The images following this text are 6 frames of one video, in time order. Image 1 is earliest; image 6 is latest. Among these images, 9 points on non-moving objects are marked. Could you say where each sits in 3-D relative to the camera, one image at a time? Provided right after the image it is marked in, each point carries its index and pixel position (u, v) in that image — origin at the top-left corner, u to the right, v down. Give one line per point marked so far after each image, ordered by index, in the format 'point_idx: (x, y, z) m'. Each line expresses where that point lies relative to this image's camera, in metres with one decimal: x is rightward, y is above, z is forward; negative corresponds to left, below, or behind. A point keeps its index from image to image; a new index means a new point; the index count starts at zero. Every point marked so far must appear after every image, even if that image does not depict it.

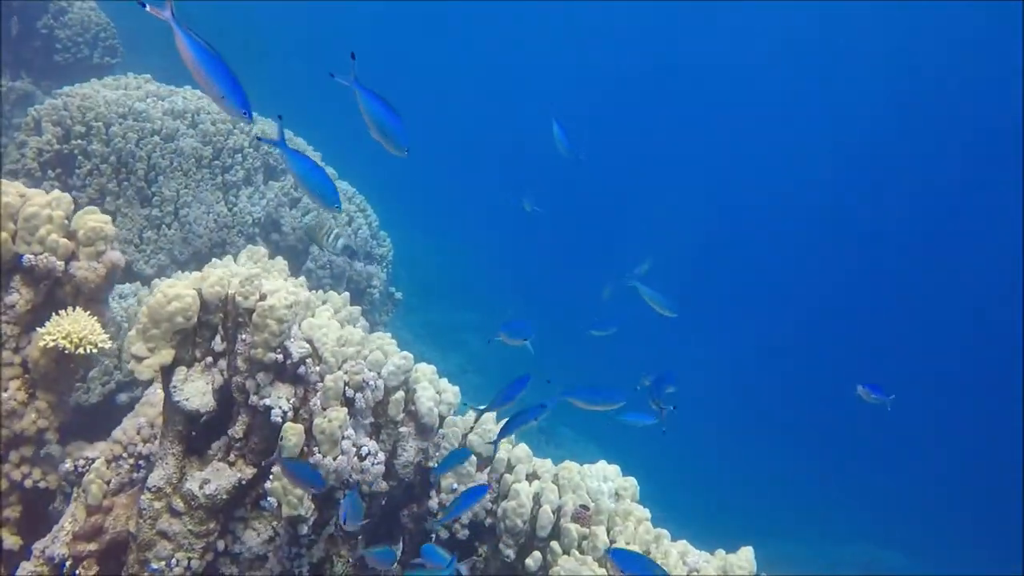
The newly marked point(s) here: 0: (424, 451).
0: (-0.6, -1.0, +4.9) m
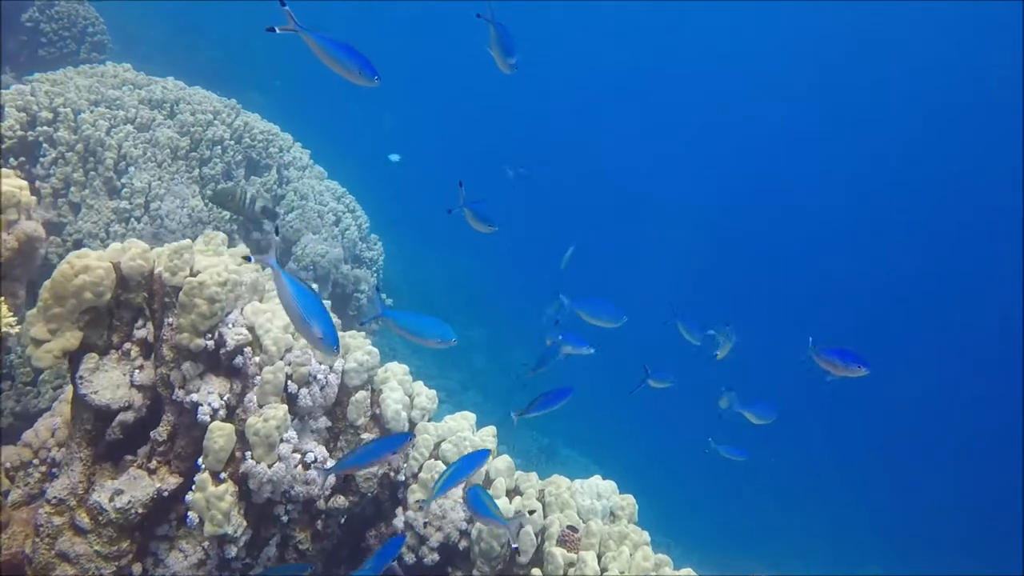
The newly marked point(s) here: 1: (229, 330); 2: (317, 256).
0: (-0.7, -0.9, +4.2) m
1: (-1.3, -0.2, +3.4) m
2: (-2.4, +0.4, +9.2) m
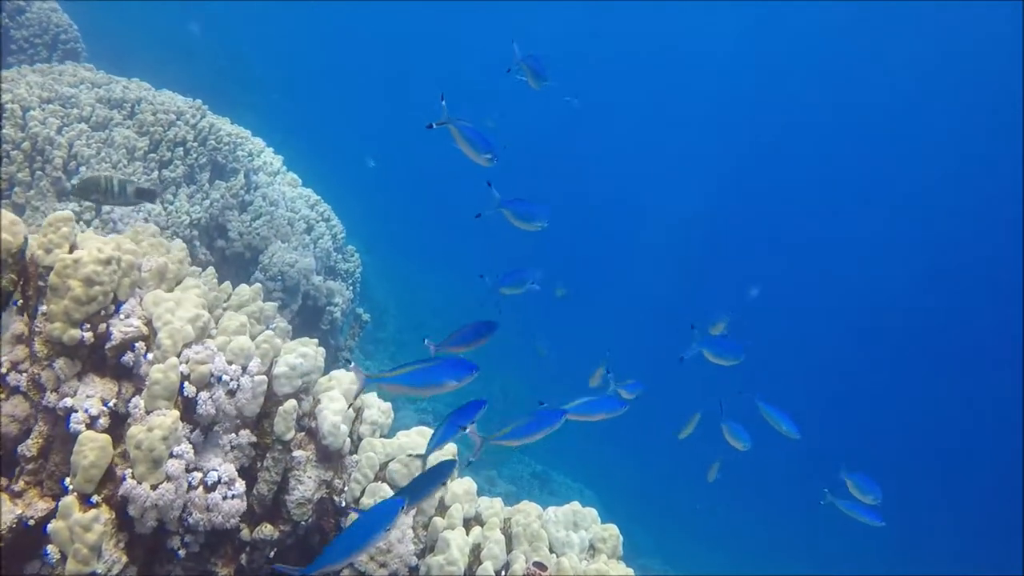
0: (-0.9, -0.9, +3.6) m
1: (-1.4, -0.1, +2.8) m
2: (-2.6, +0.3, +8.6) m
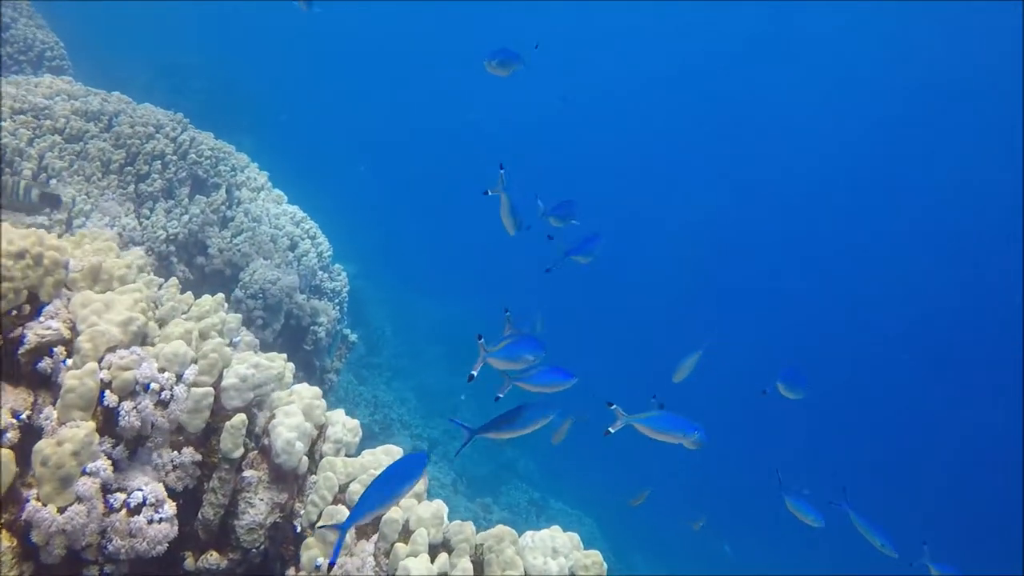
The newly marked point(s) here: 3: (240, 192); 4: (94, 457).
0: (-1.0, -0.9, +3.2) m
1: (-1.6, -0.1, +2.5) m
2: (-2.7, +0.1, +8.3) m
3: (-3.3, +1.2, +9.2) m
4: (-1.3, -0.5, +2.4) m
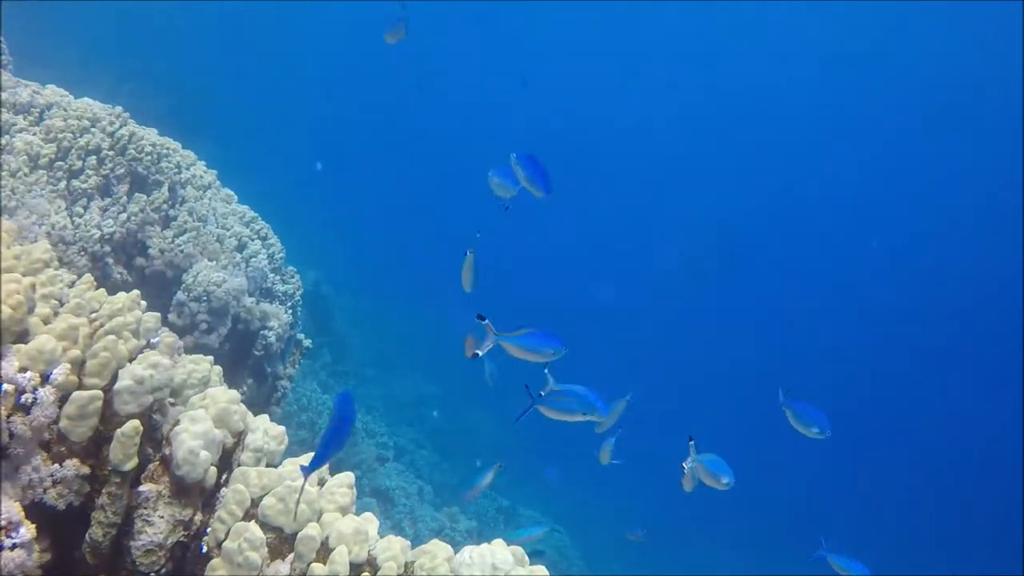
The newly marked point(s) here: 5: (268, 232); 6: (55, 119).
0: (-1.2, -0.9, +2.9) m
1: (-1.8, -0.1, +2.1) m
2: (-3.1, 0.0, +7.9) m
3: (-3.8, +1.1, +8.7) m
4: (-1.5, -0.5, +2.0) m
5: (-3.1, +0.7, +9.8) m
6: (-4.6, +1.7, +7.6) m
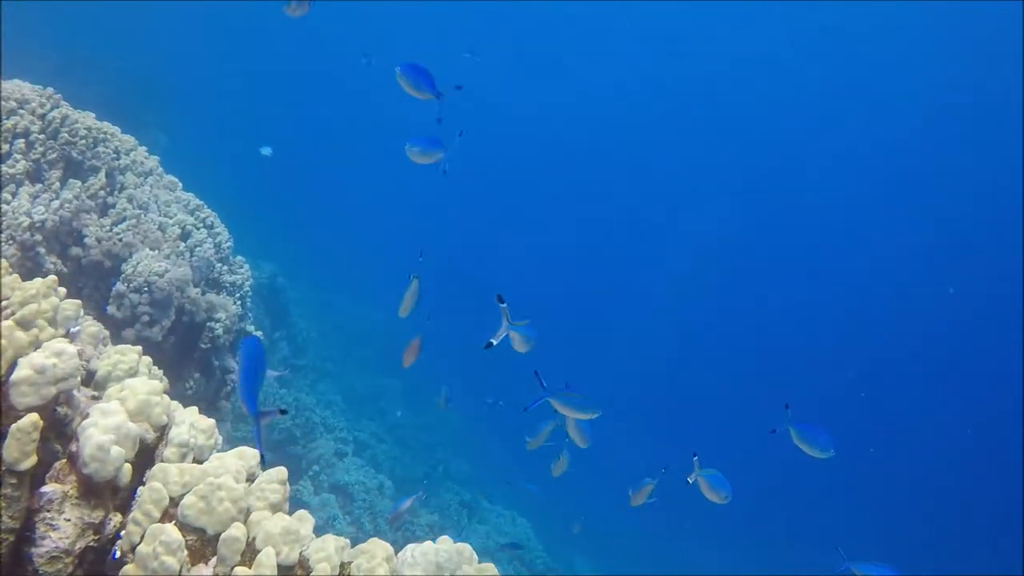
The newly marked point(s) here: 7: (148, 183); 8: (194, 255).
0: (-1.4, -0.8, +2.6) m
1: (-2.0, 0.0, +1.8) m
2: (-3.6, +0.1, +7.5) m
3: (-4.2, +1.2, +8.3) m
4: (-1.7, -0.4, +1.7) m
5: (-3.7, +0.8, +9.5) m
6: (-5.0, +1.8, +7.2) m
7: (-4.1, +1.2, +8.7) m
8: (-3.6, +0.3, +8.5) m
